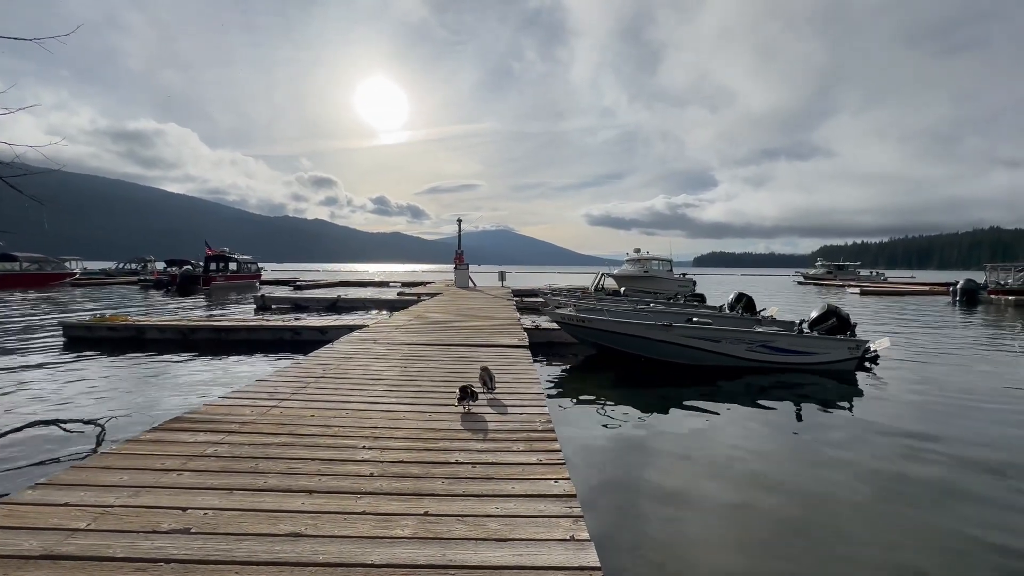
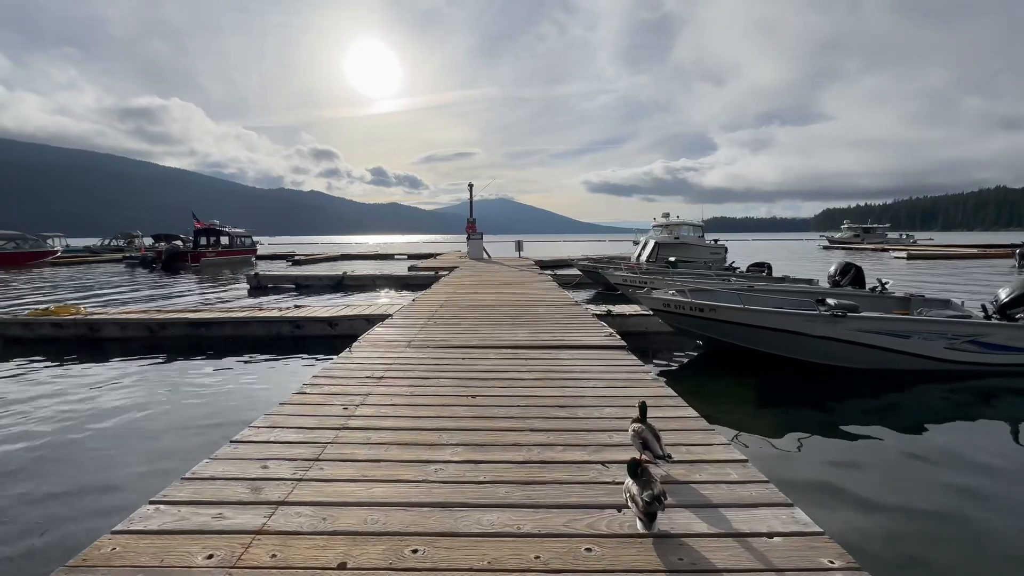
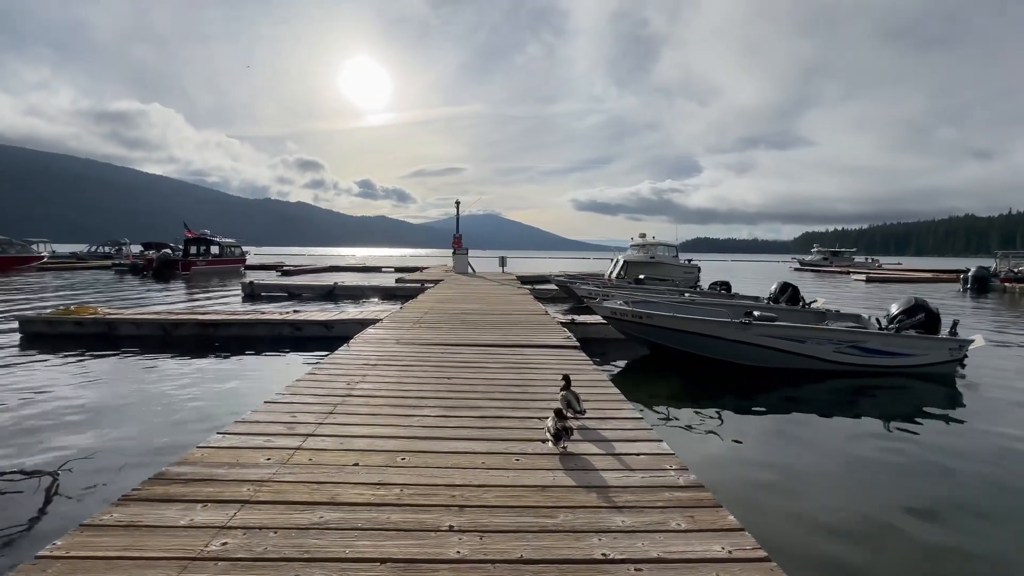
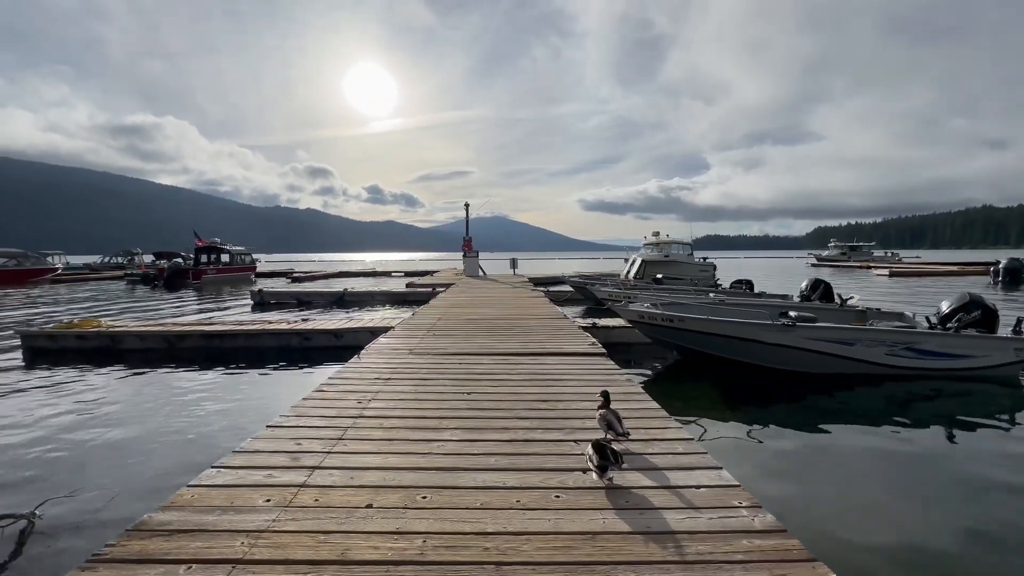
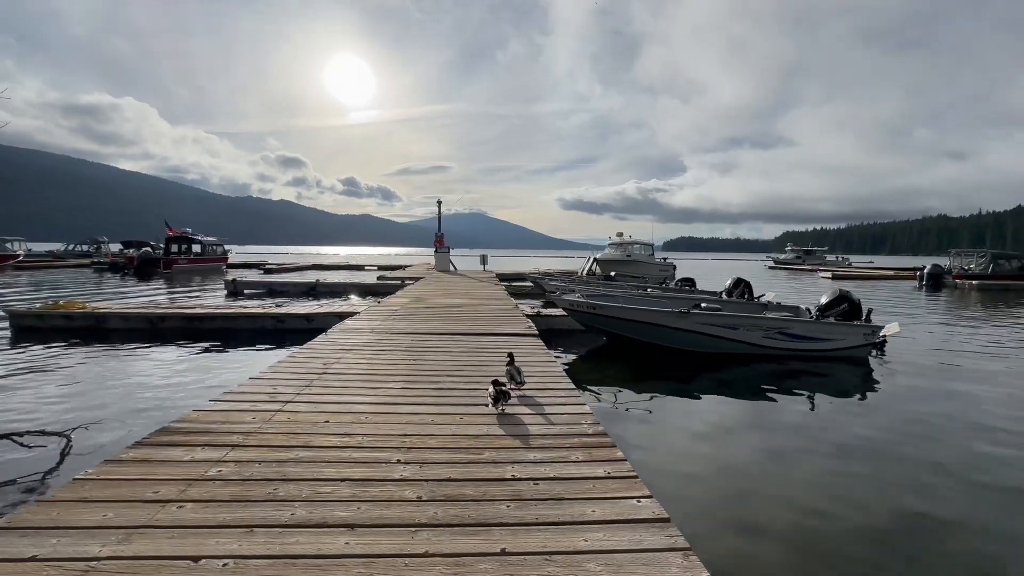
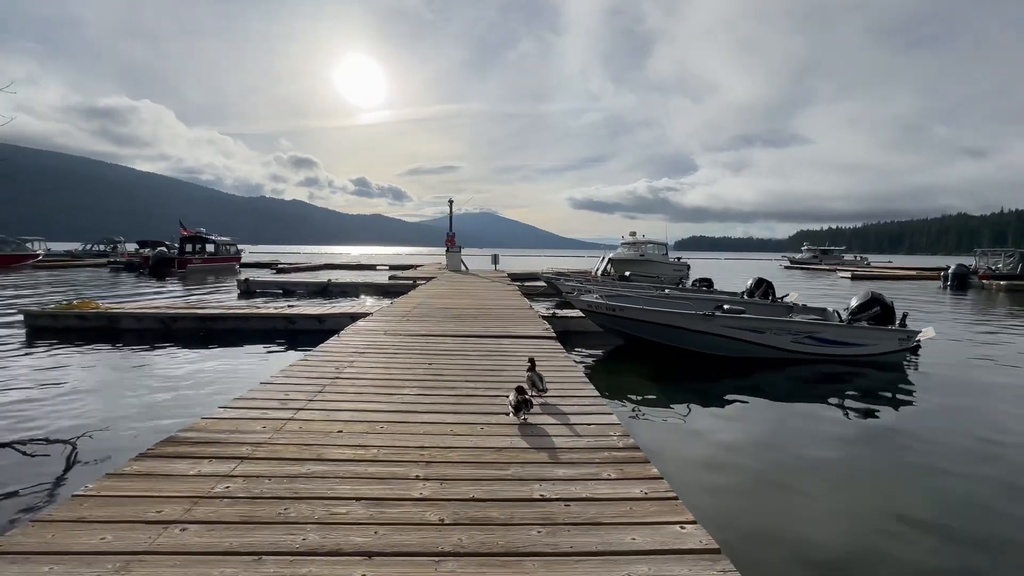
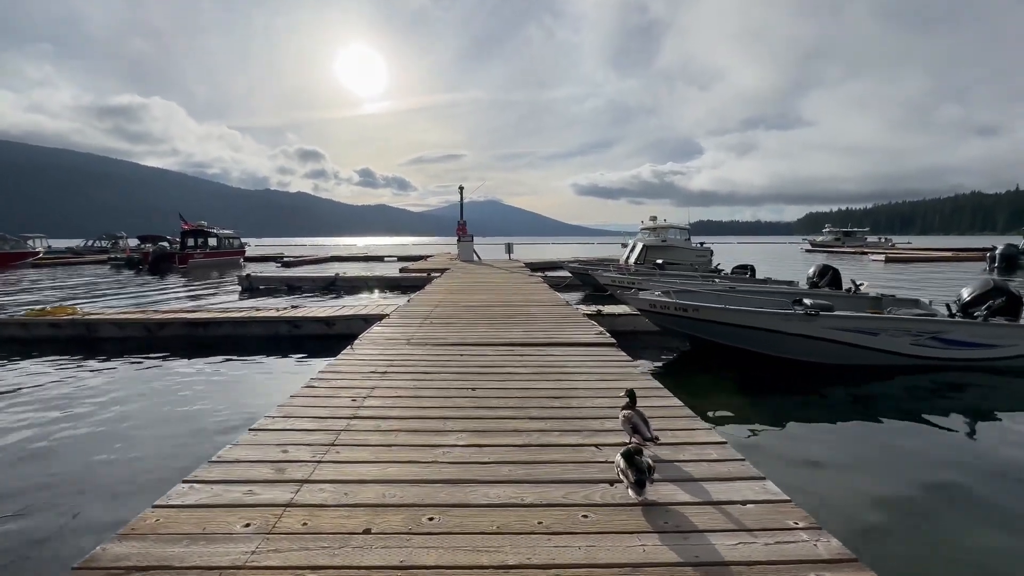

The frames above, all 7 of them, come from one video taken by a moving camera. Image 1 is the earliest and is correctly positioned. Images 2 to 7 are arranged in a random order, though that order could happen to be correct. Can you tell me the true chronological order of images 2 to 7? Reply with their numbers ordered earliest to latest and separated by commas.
5, 6, 3, 4, 7, 2
